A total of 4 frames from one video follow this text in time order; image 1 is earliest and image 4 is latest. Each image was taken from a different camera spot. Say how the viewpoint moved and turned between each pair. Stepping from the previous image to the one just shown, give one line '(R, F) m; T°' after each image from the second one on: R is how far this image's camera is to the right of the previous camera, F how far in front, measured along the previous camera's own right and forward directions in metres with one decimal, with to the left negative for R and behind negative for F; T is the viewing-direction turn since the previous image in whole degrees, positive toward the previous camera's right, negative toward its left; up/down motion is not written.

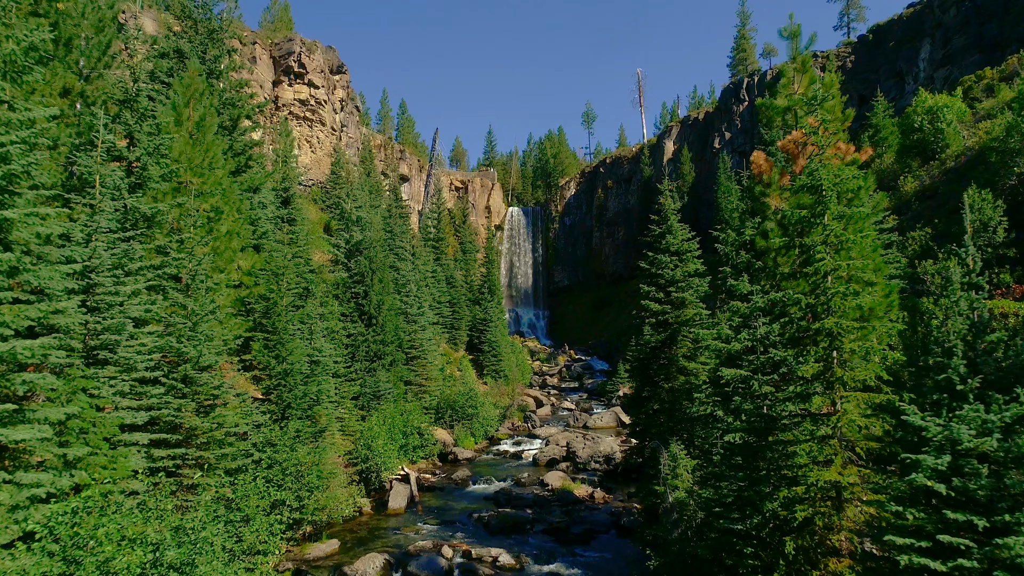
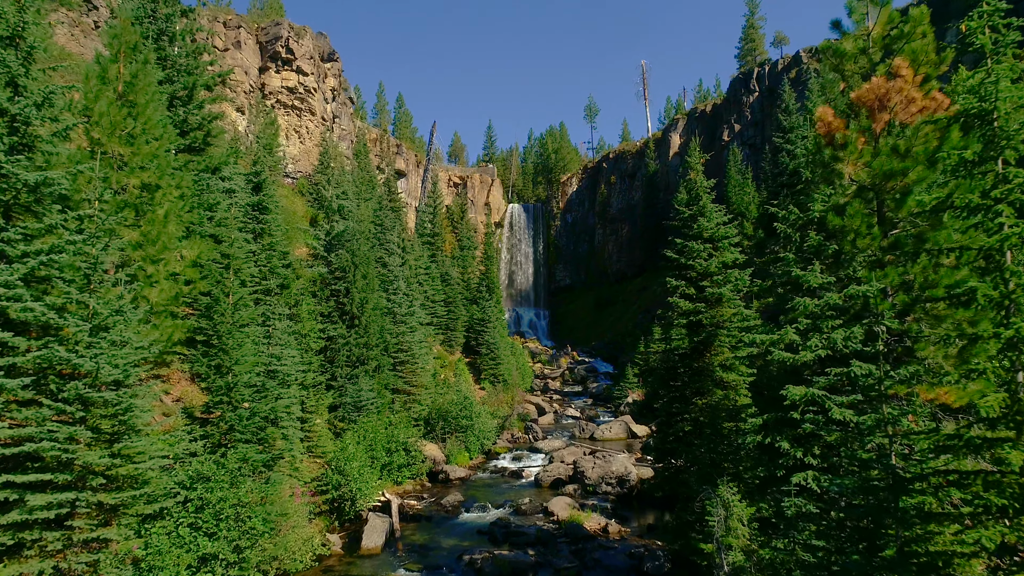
(+0.1, +3.6) m; 0°
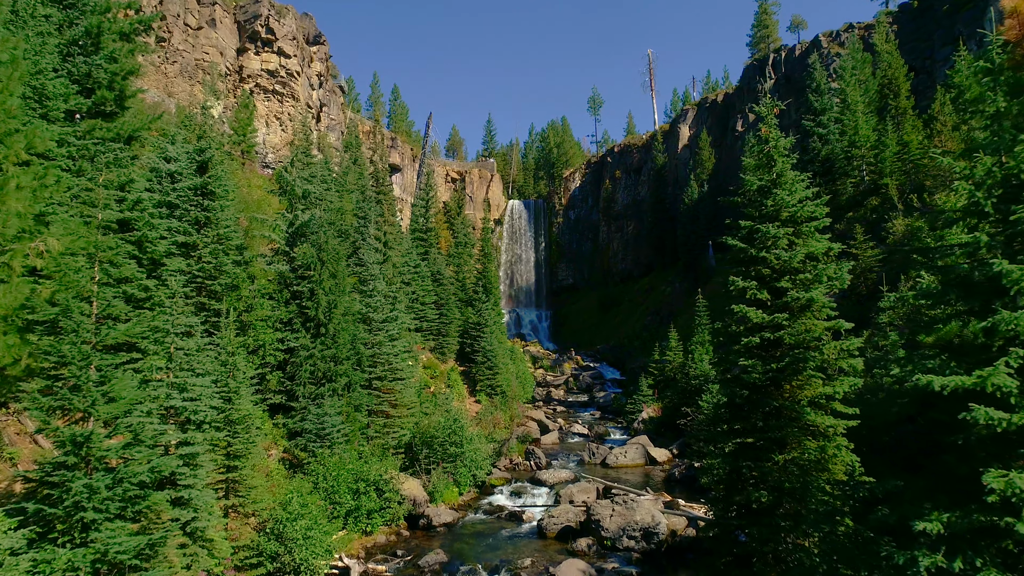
(+0.1, +5.0) m; 0°
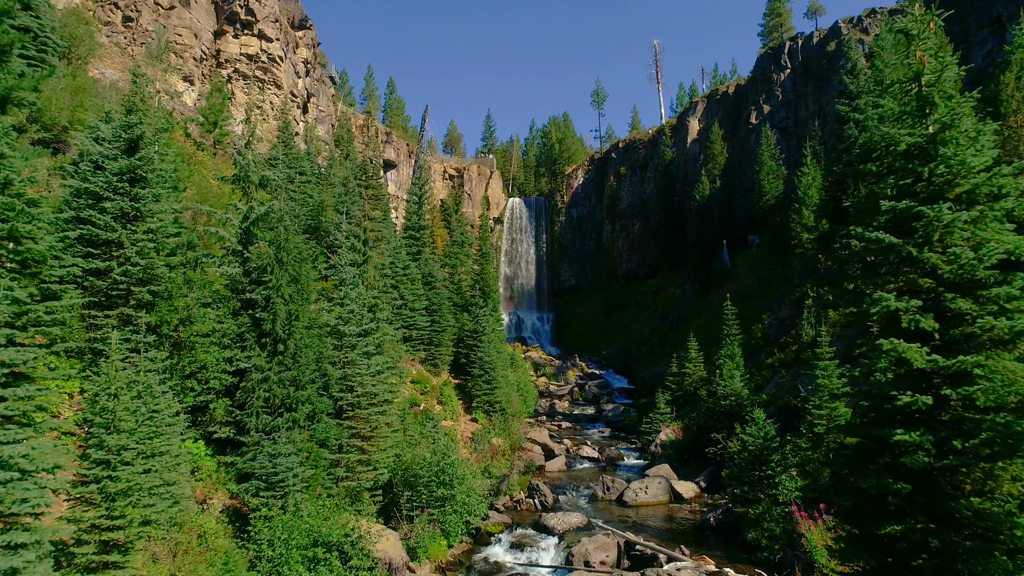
(0.0, +4.4) m; 0°
